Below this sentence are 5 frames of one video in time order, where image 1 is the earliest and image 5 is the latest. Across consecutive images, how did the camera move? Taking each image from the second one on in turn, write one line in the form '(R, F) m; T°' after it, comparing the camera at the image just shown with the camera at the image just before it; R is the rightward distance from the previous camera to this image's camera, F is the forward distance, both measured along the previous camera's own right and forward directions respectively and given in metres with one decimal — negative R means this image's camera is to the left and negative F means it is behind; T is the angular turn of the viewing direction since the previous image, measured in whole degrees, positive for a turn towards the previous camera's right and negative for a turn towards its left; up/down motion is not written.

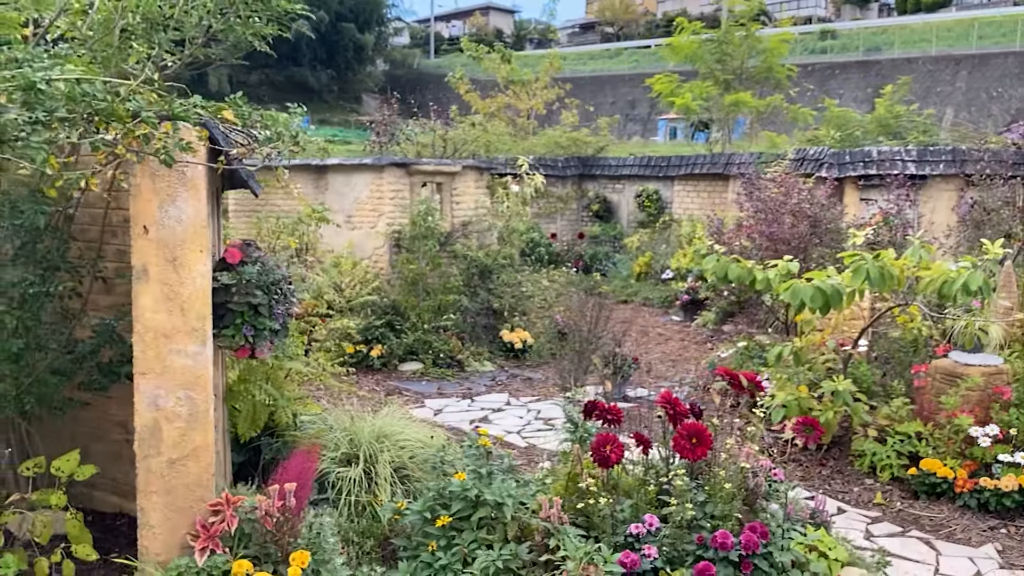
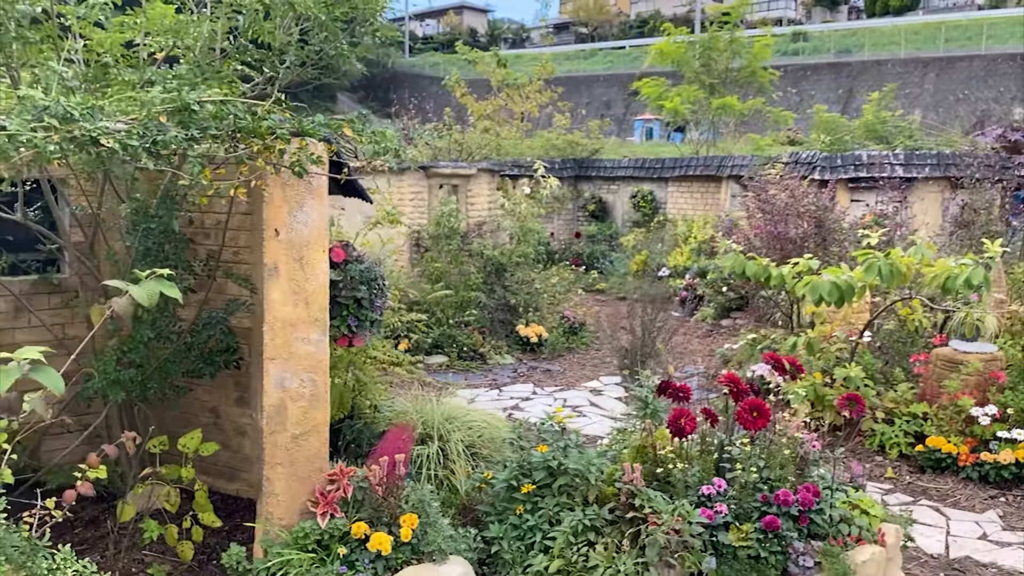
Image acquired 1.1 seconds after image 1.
(-0.4, -0.4) m; +2°
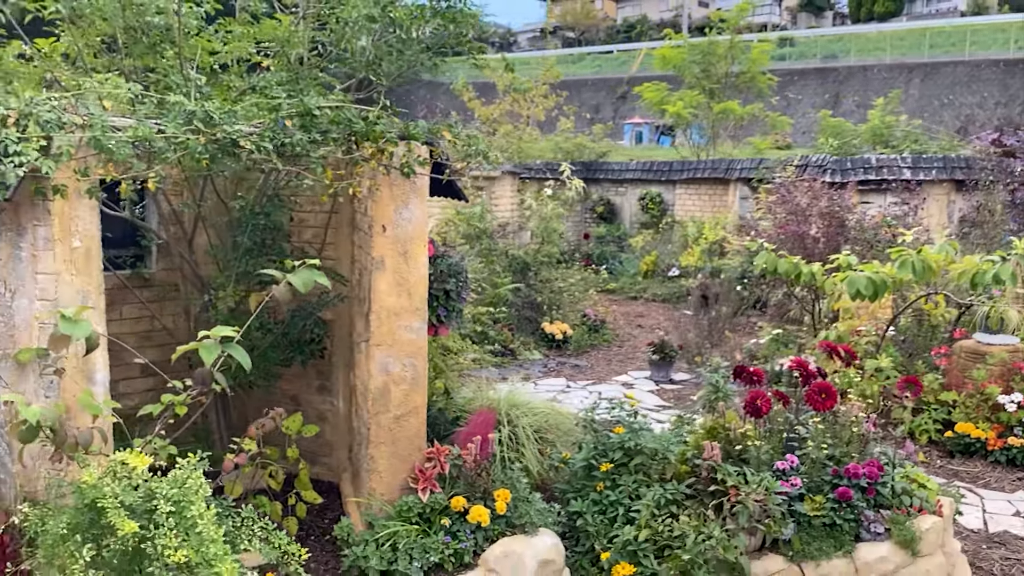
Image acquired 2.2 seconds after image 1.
(-0.4, -0.3) m; +1°
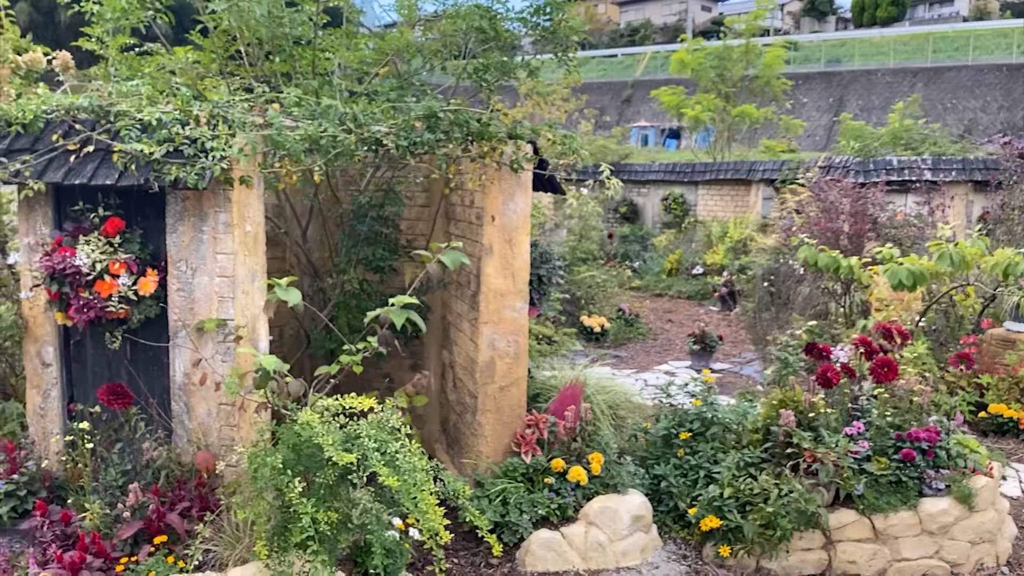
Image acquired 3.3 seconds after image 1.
(-0.4, -0.4) m; 0°
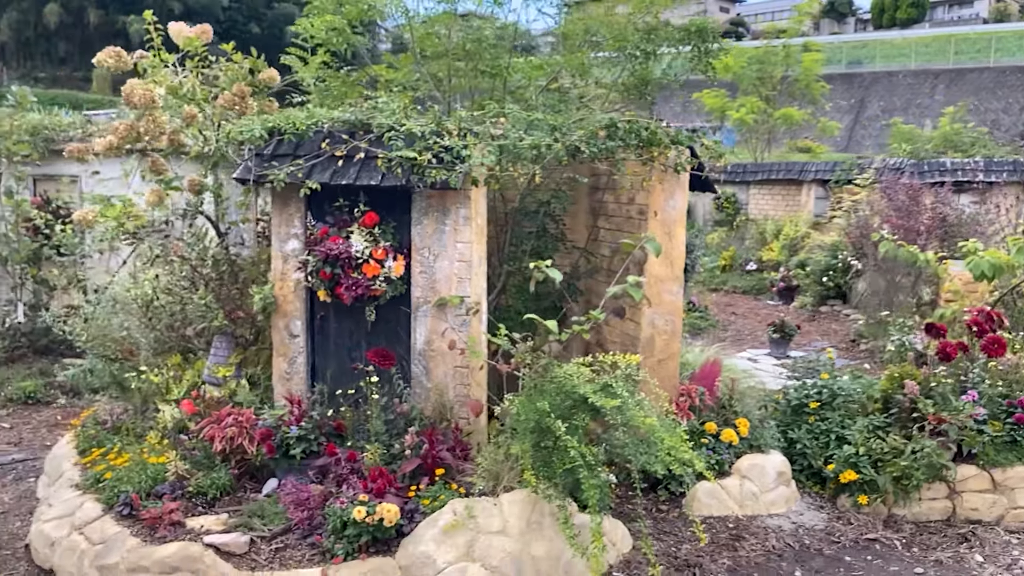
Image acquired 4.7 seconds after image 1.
(-0.8, -0.6) m; -1°
